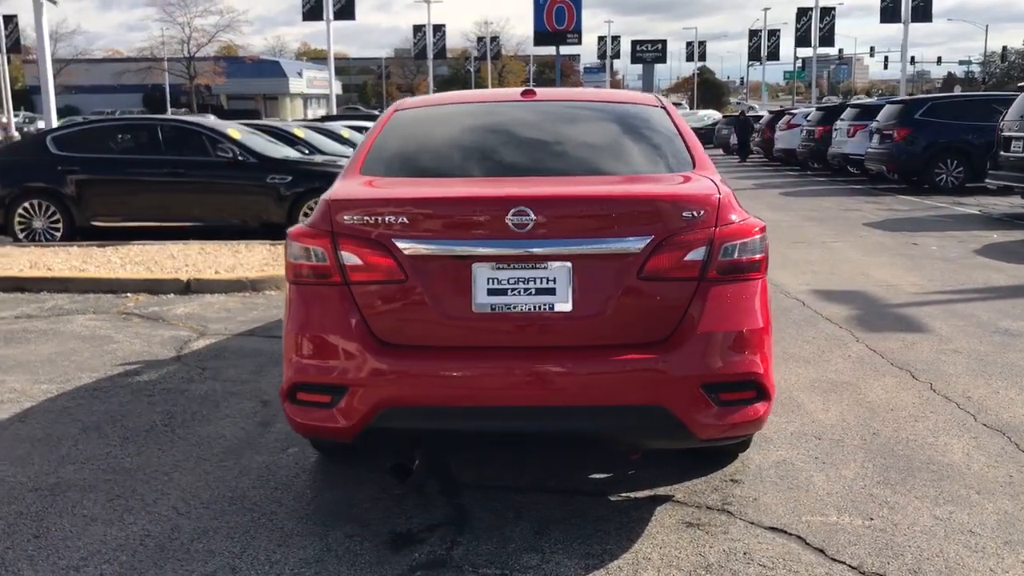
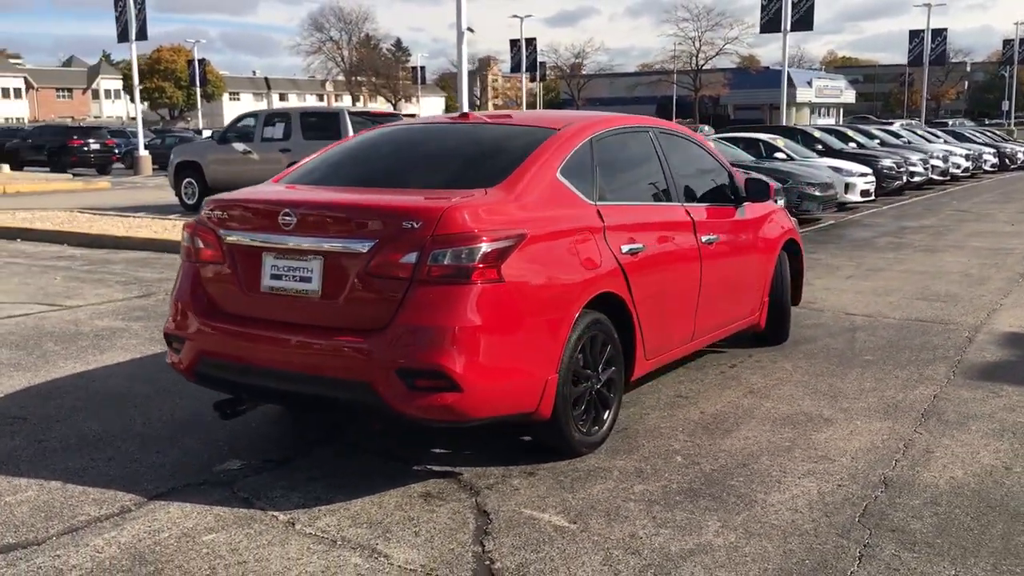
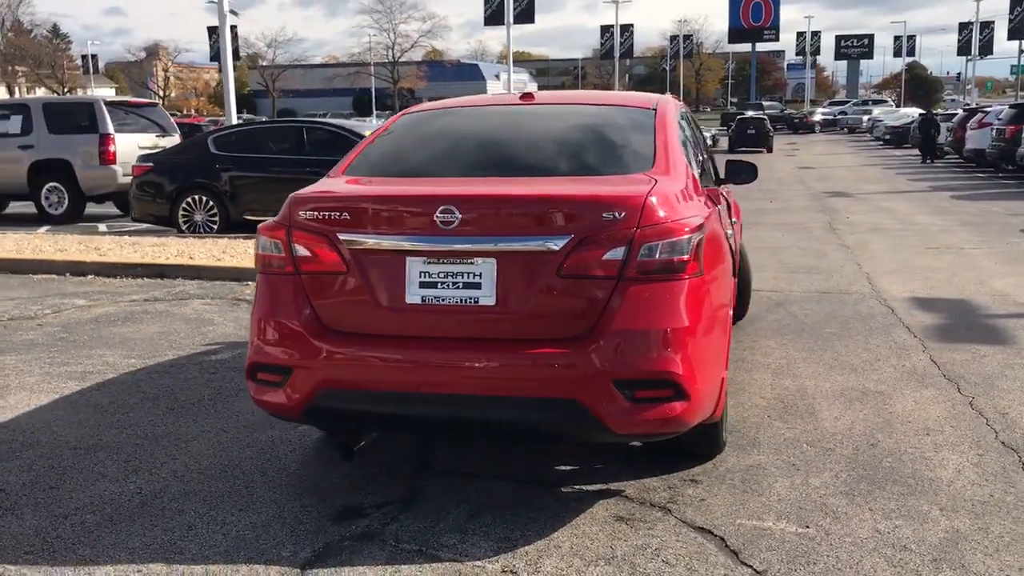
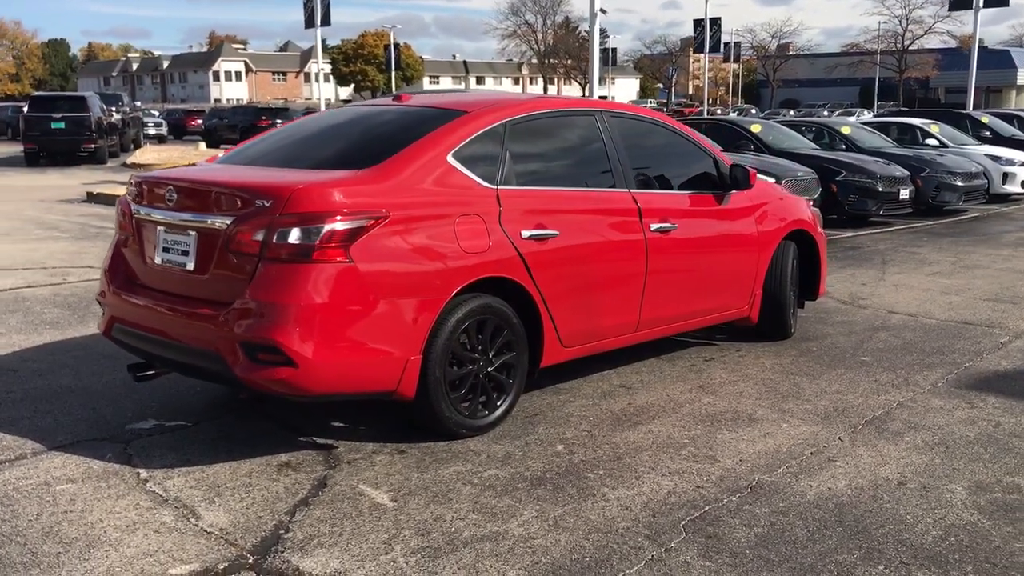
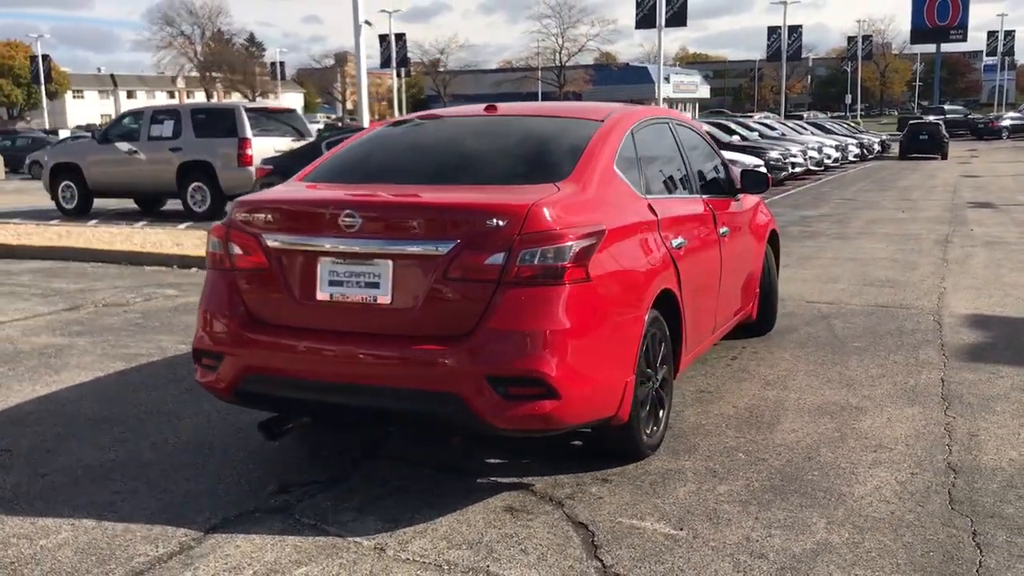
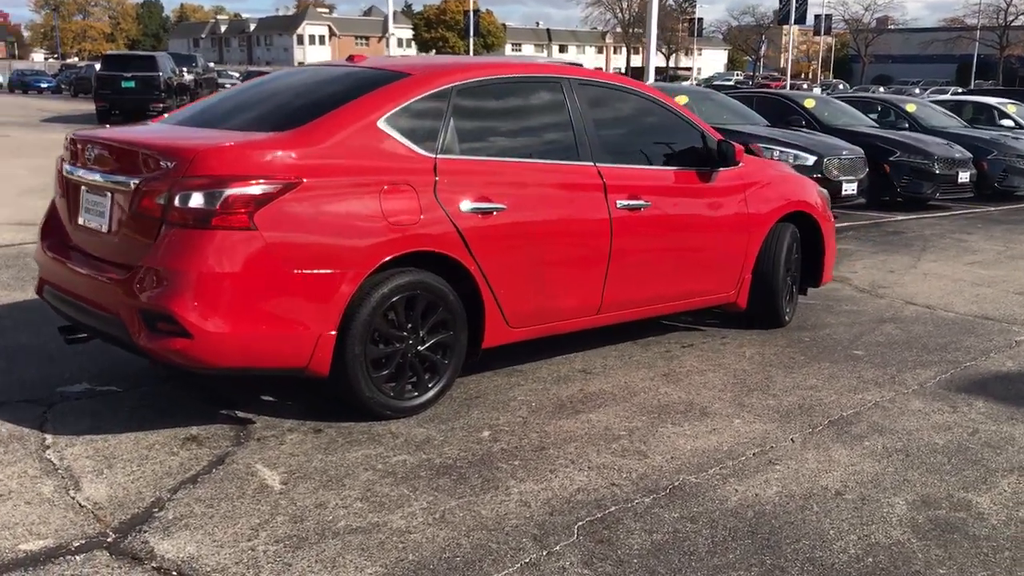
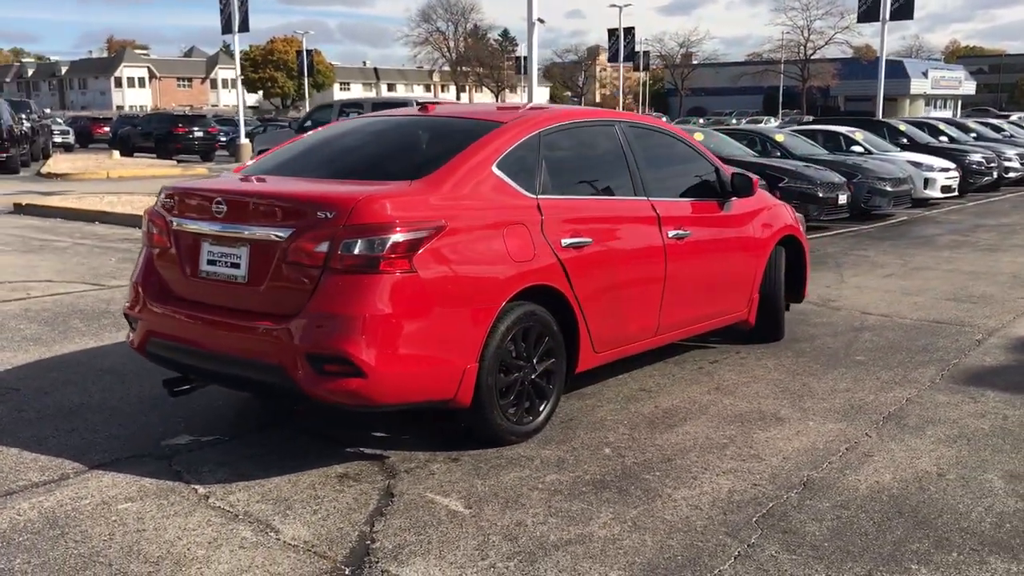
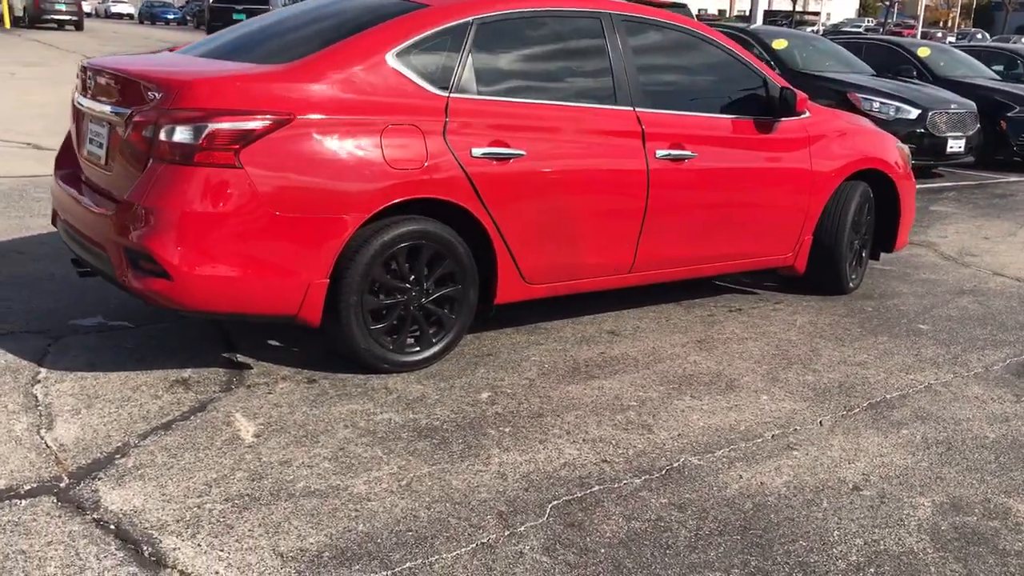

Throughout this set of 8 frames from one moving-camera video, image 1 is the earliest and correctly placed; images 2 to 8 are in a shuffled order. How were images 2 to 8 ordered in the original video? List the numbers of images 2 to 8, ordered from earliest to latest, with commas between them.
3, 5, 2, 7, 4, 6, 8
